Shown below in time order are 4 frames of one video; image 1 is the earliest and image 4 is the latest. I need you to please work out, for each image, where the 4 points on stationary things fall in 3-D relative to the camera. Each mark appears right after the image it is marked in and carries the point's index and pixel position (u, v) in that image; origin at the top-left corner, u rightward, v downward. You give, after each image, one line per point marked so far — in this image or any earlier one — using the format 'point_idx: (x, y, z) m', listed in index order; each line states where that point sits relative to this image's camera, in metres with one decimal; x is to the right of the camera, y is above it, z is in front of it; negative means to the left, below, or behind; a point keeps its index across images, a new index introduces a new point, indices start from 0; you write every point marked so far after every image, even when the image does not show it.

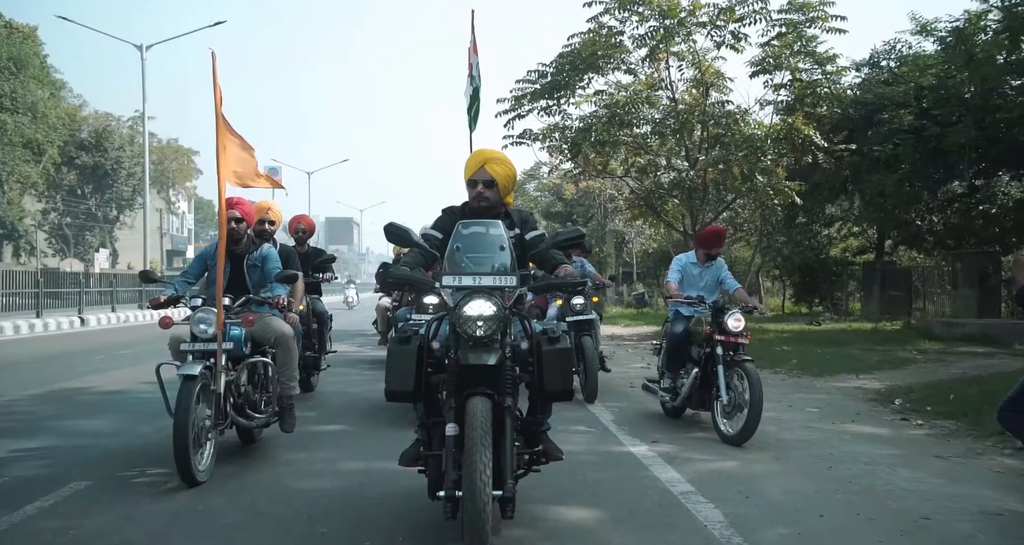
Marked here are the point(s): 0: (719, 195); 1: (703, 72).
0: (+3.6, +1.5, +15.1) m
1: (+3.1, +3.4, +14.2) m
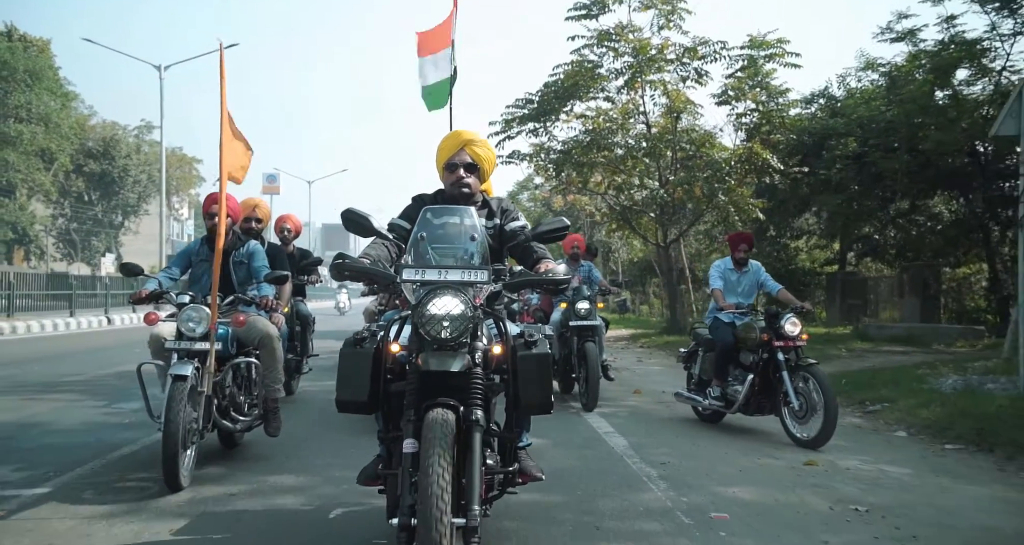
0: (+3.4, +1.3, +16.0) m
1: (+2.9, +3.2, +15.1) m
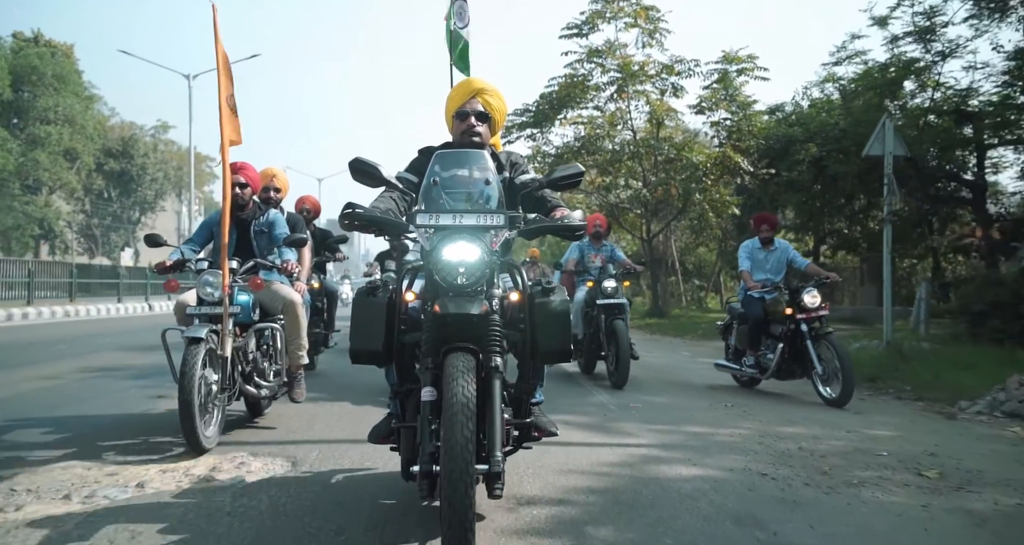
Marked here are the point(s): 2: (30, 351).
0: (+3.4, +1.3, +17.1) m
1: (+2.9, +3.3, +16.3) m
2: (-6.1, -1.0, +10.6) m
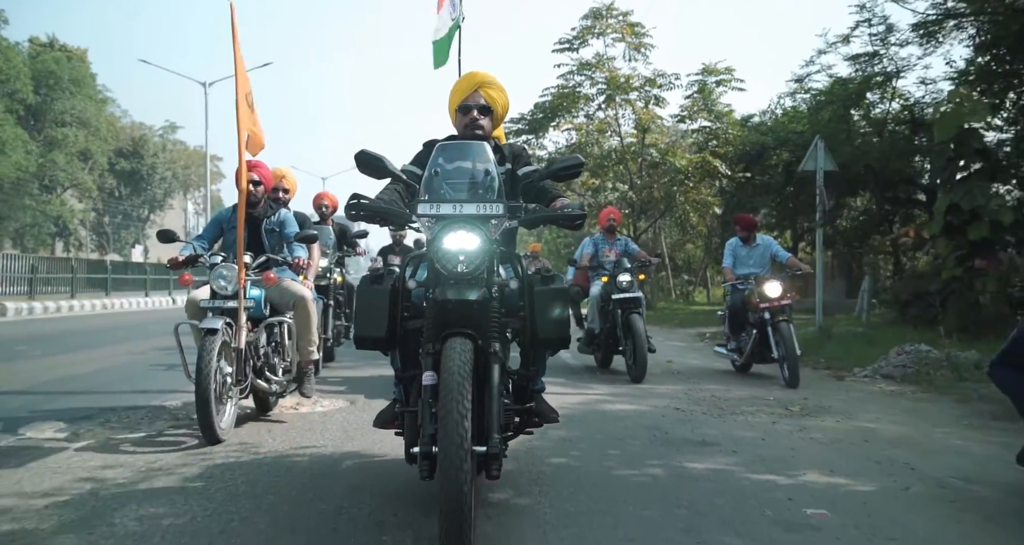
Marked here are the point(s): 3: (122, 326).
0: (+3.3, +1.3, +17.9) m
1: (+2.8, +3.3, +17.1) m
2: (-6.2, -0.9, +11.4) m
3: (-6.4, -0.9, +13.4) m
